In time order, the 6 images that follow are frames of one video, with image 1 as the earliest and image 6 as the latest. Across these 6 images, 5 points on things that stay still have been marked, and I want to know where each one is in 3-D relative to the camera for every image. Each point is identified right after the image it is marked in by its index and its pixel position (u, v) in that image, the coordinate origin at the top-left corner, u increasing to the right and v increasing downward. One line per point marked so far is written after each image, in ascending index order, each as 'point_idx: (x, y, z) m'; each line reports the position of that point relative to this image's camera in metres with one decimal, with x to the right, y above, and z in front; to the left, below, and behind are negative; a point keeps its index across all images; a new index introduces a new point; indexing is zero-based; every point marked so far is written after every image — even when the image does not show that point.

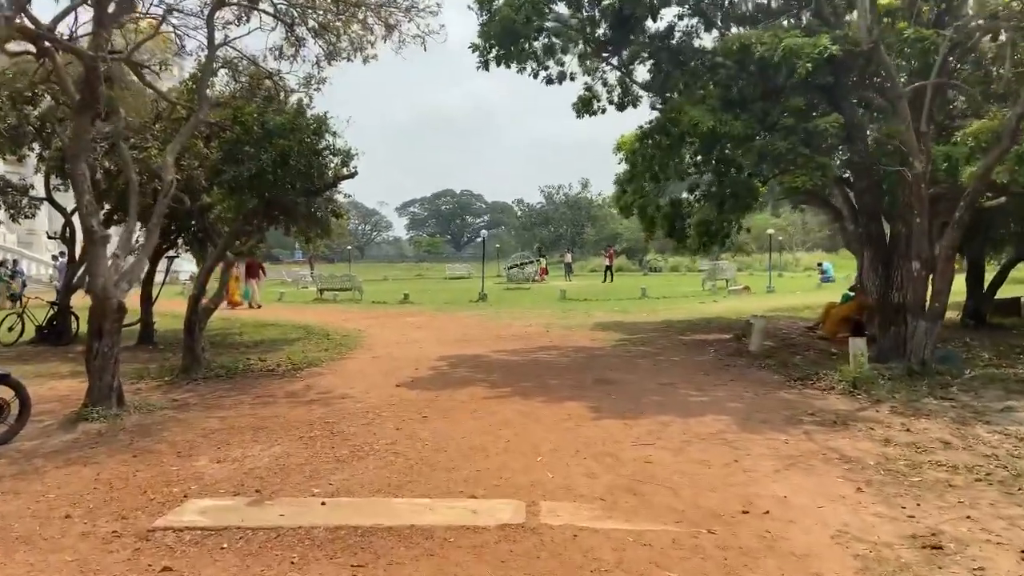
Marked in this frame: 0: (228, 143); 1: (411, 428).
0: (-4.4, +2.2, +11.7) m
1: (-1.0, -1.4, +7.3) m
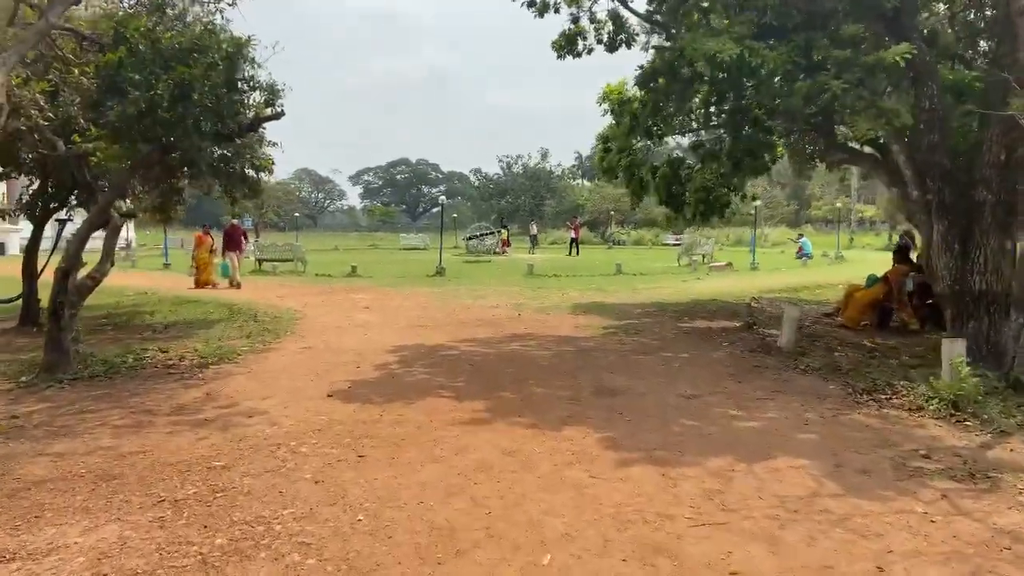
0: (-4.7, +2.6, +8.8) m
1: (-1.1, -1.2, +4.8) m
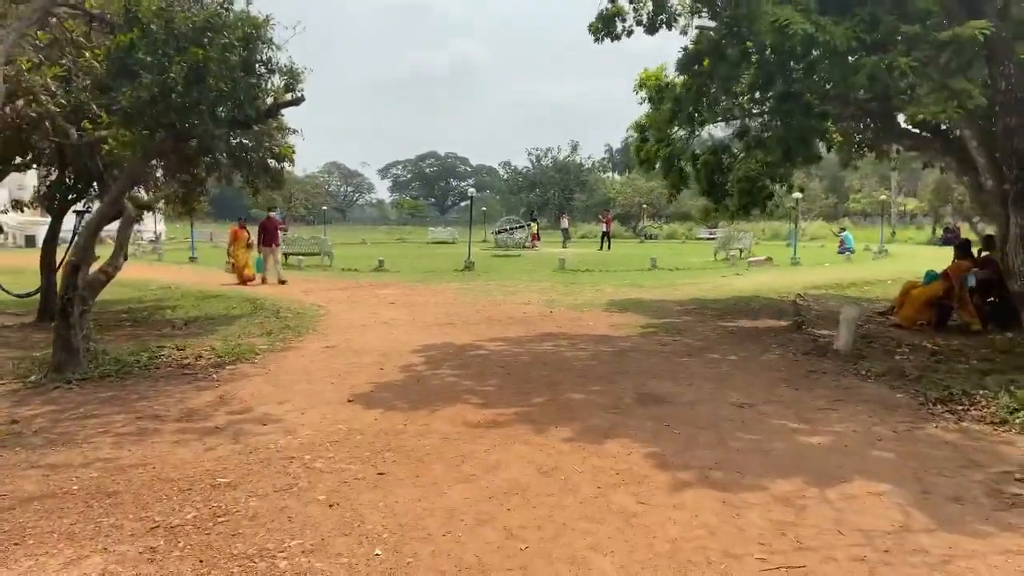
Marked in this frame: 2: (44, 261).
0: (-4.4, +2.6, +8.4) m
1: (-0.9, -1.2, +4.2) m
2: (-7.6, +0.4, +12.3) m
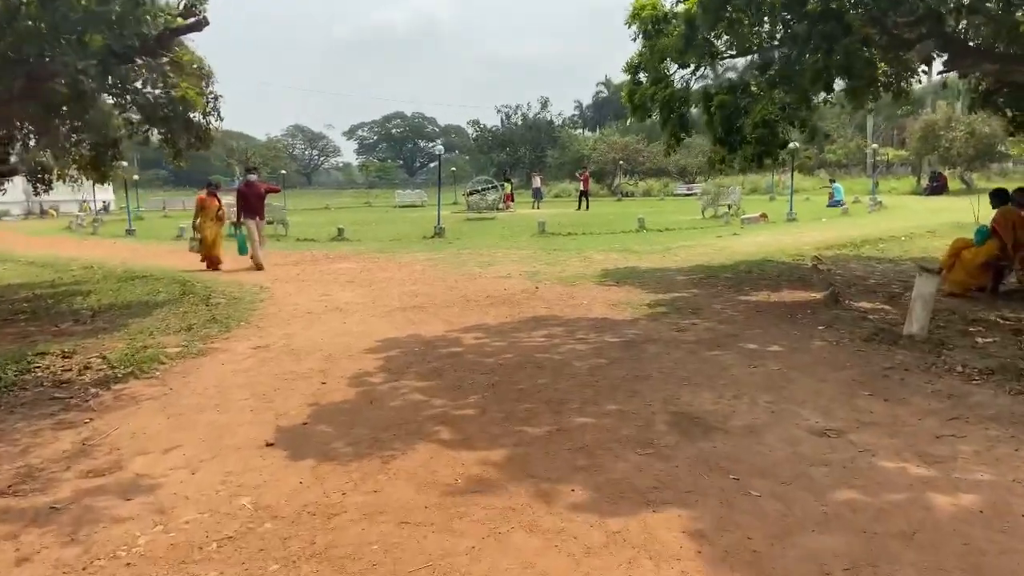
0: (-4.6, +2.7, +6.0) m
1: (-0.8, -1.3, +2.2) m
2: (-7.9, +0.6, +10.0) m
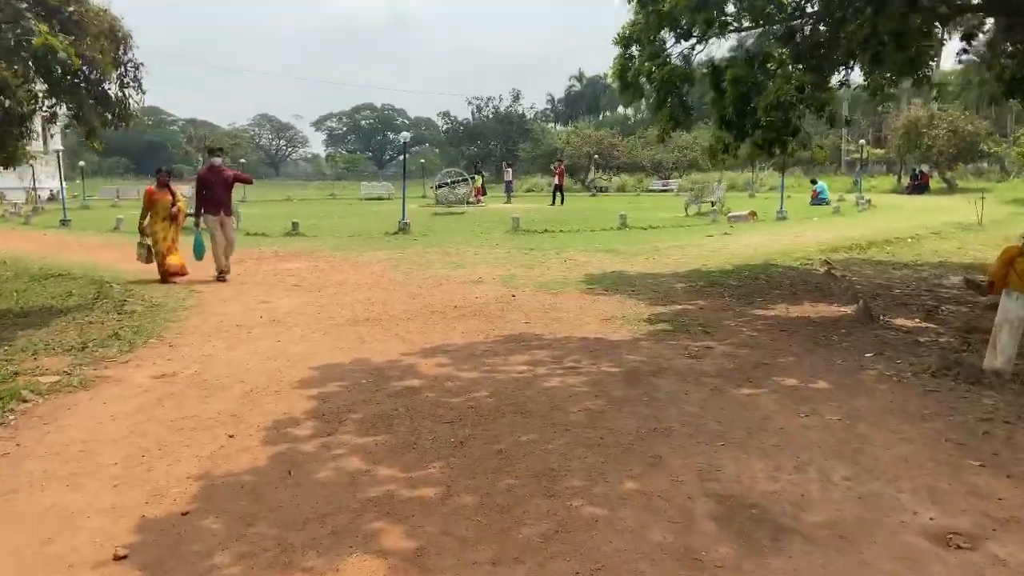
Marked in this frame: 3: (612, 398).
0: (-4.7, +2.6, +4.2) m
1: (-0.8, -1.5, +0.6) m
2: (-8.2, +0.5, +8.1) m
3: (+0.7, -0.8, +5.2) m
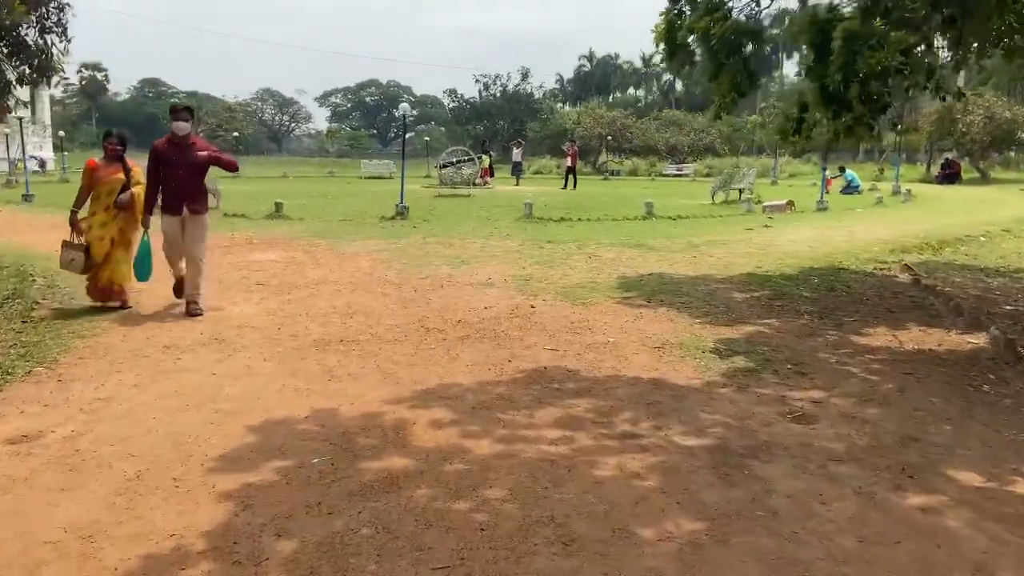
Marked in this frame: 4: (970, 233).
0: (-4.5, +2.4, +2.2) m
1: (-0.7, -1.7, -1.3) m
2: (-8.0, +0.6, +6.1) m
3: (+0.8, -1.0, +3.3) m
4: (+8.5, +1.0, +13.9) m
